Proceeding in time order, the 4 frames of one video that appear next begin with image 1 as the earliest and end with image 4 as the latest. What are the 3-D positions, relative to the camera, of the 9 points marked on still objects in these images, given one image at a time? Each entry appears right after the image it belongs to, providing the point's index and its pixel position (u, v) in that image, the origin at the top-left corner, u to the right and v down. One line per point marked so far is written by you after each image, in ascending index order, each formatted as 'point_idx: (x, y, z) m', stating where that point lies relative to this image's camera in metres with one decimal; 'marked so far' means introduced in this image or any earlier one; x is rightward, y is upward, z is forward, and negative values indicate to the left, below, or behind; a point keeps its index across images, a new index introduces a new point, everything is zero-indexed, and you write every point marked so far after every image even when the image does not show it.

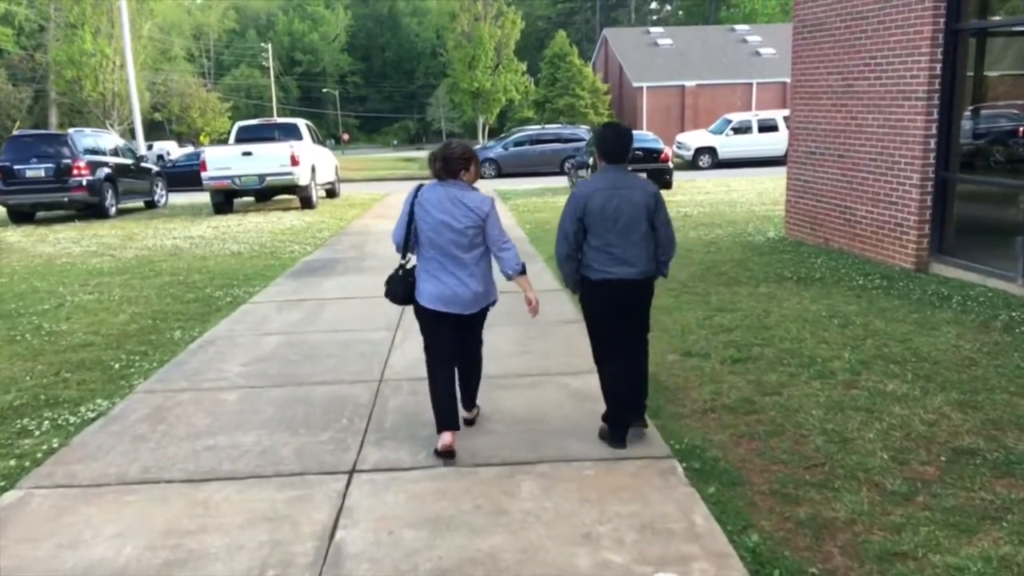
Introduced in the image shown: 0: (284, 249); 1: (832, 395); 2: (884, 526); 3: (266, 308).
0: (-3.4, +0.6, +13.2) m
1: (+2.0, -0.7, +5.6) m
2: (+1.6, -1.0, +3.9) m
3: (-2.5, -0.2, +8.9) m
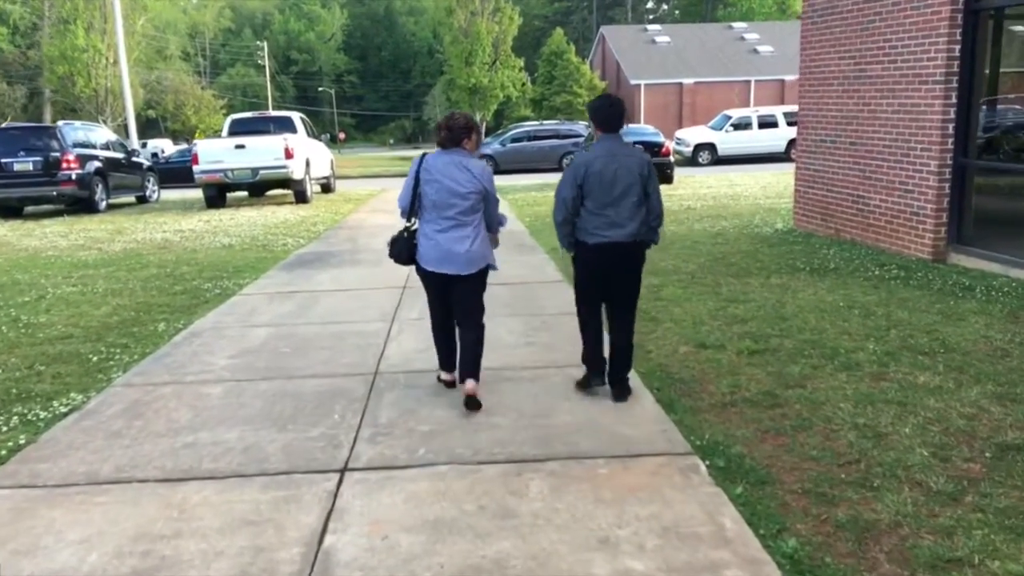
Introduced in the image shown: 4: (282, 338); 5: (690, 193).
0: (-3.4, +0.7, +12.8) m
1: (+2.0, -0.6, +5.2) m
2: (+1.7, -1.0, +3.5) m
3: (-2.4, -0.1, +8.5) m
4: (-1.8, -0.4, +6.8) m
5: (+3.7, +2.0, +18.4) m
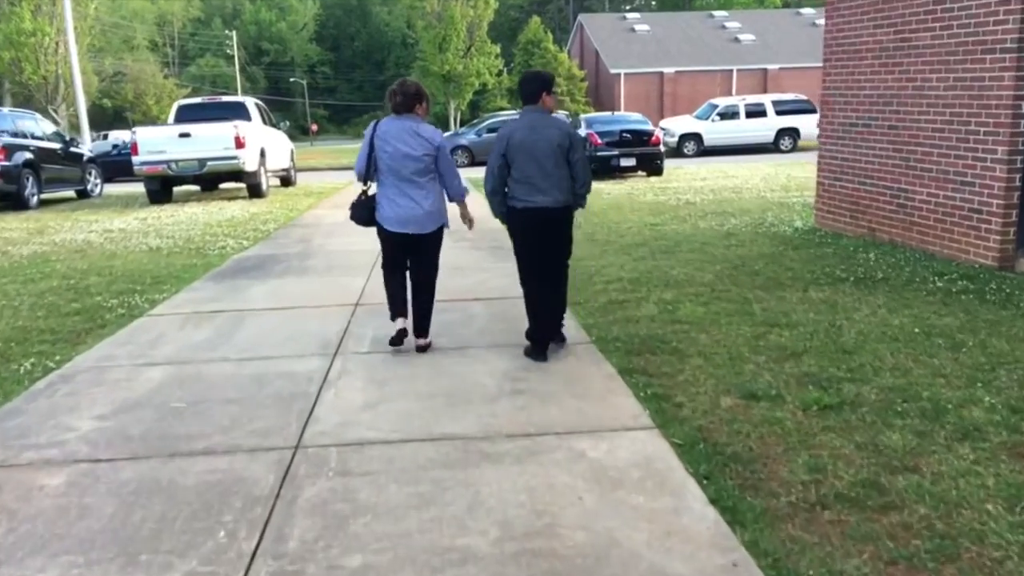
0: (-3.7, +0.5, +11.0) m
1: (+2.0, -0.7, +3.6) m
2: (+1.6, -1.1, +1.9) m
3: (-2.6, -0.3, +6.7) m
4: (-1.9, -0.6, +5.1) m
5: (+3.3, +1.9, +16.7) m
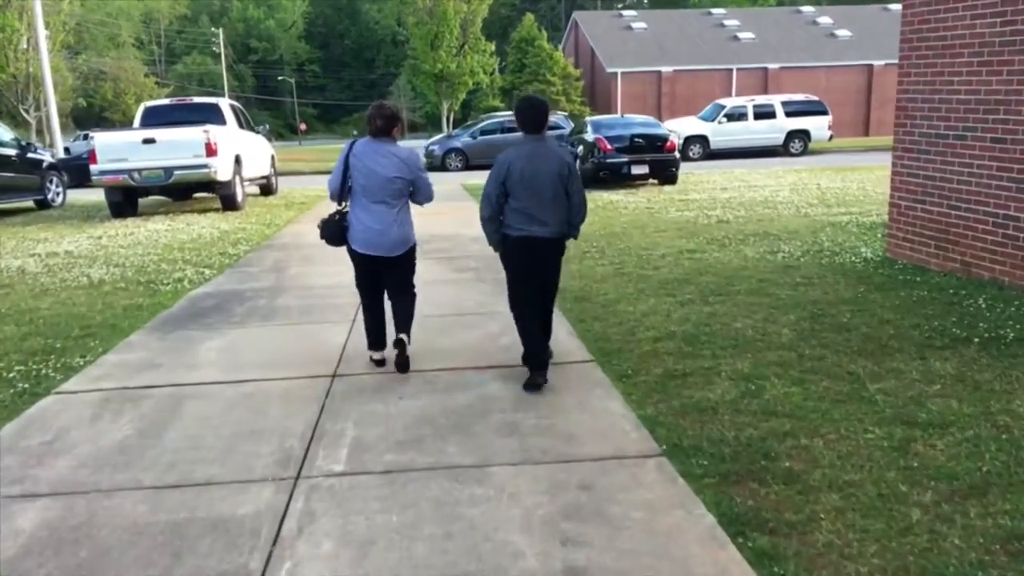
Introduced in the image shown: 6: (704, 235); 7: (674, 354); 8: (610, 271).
0: (-3.6, +0.1, +9.3) m
1: (+2.2, -1.2, +1.9) m
2: (+1.9, -1.6, +0.2) m
3: (-2.4, -0.7, +5.0) m
4: (-1.7, -1.0, +3.4) m
5: (+3.3, +1.5, +15.1) m
6: (+2.3, +0.6, +10.5) m
7: (+1.0, -0.4, +5.7) m
8: (+0.9, +0.2, +8.5) m
